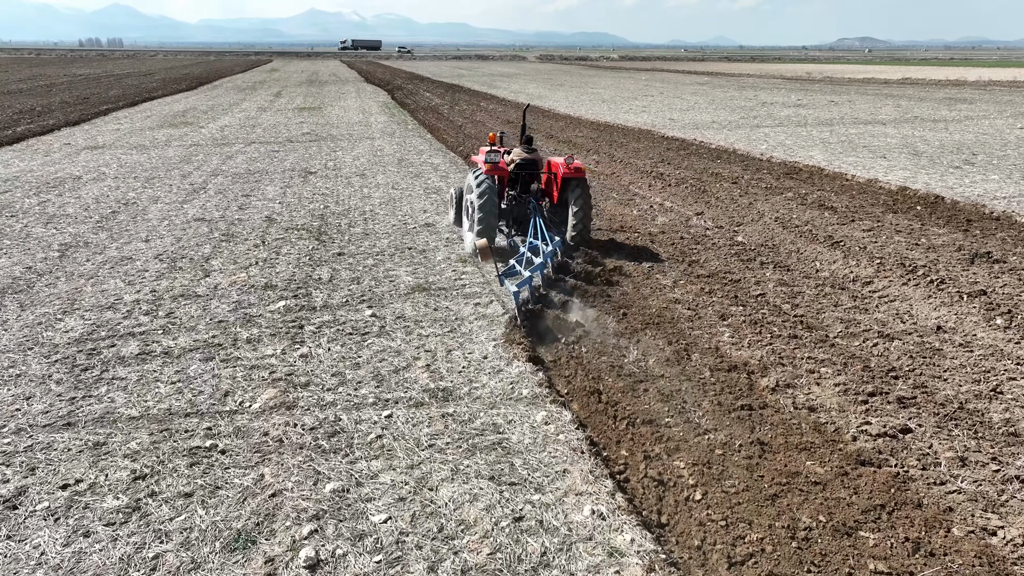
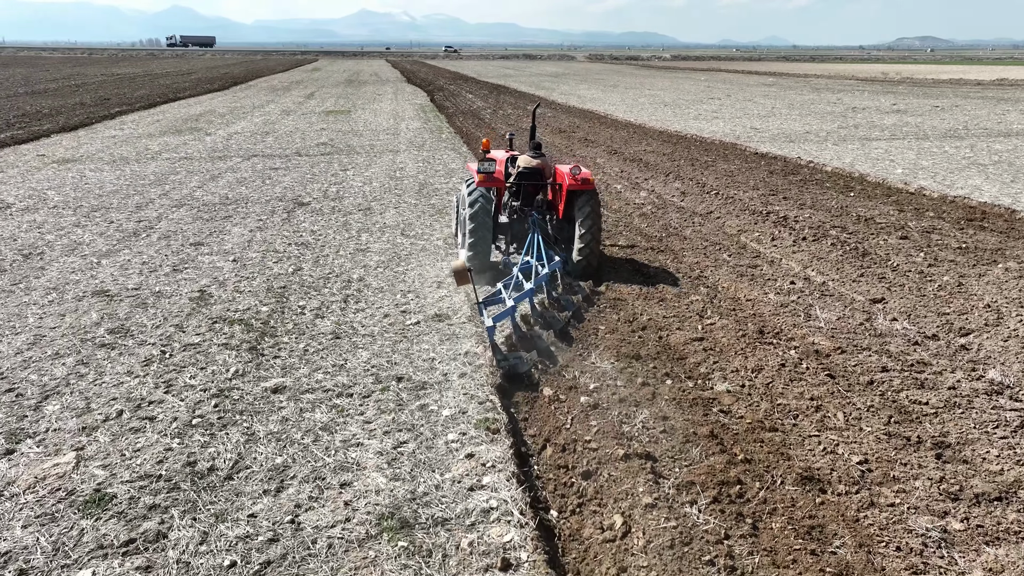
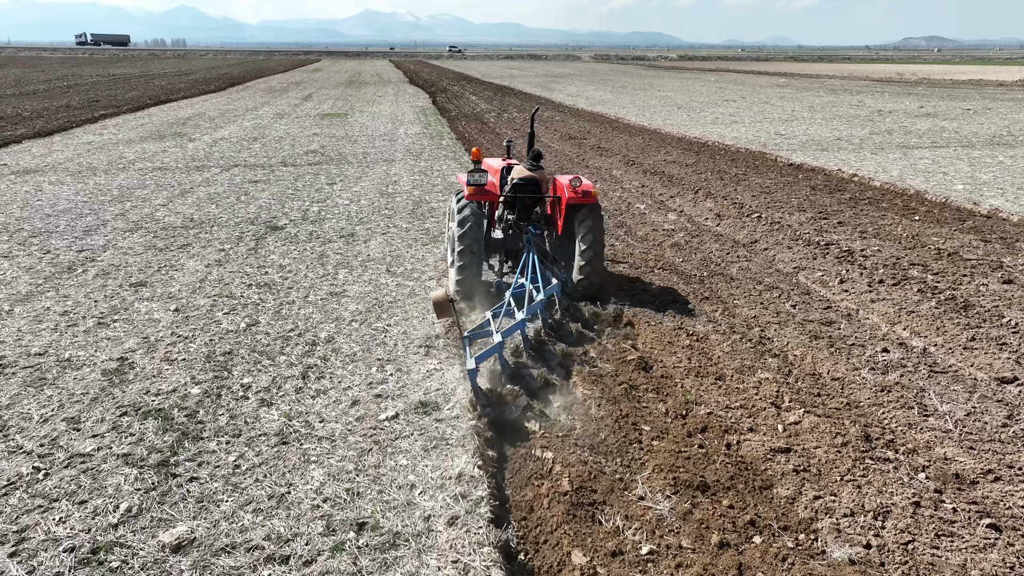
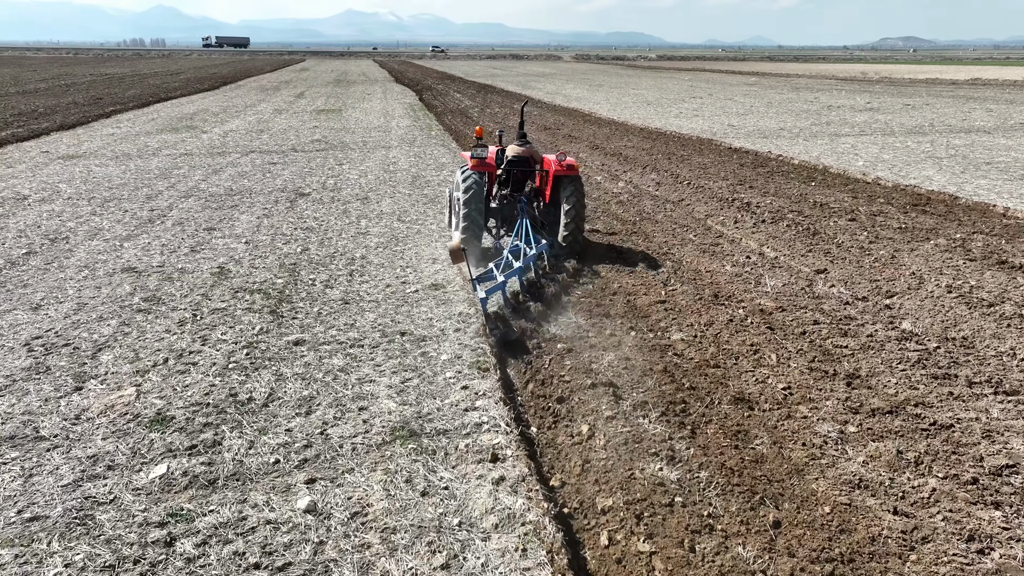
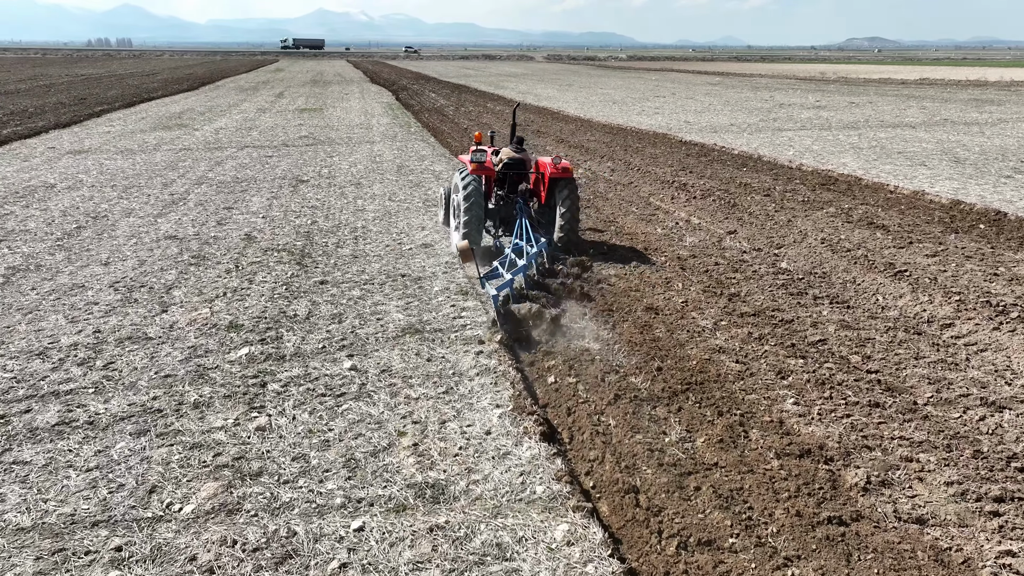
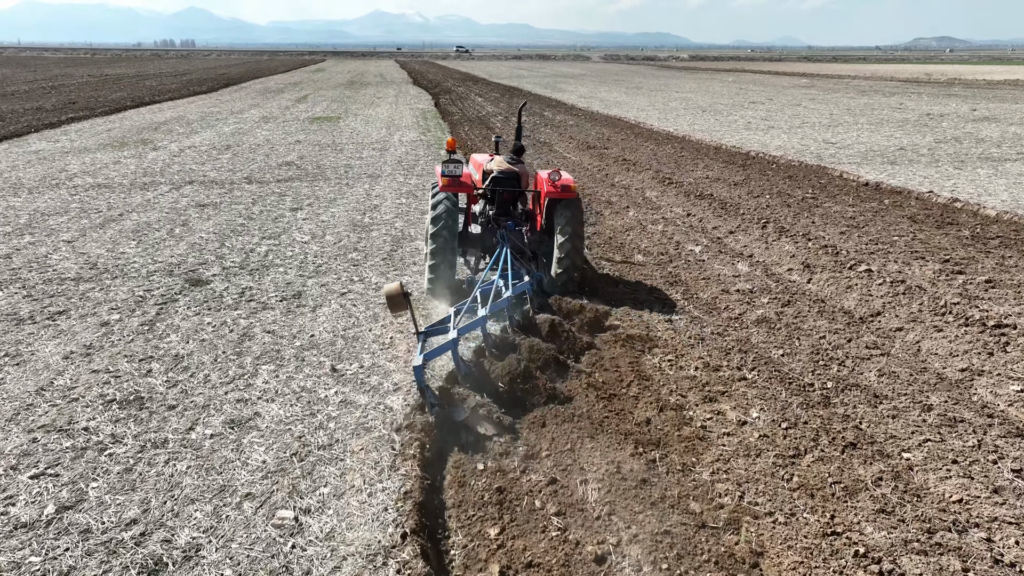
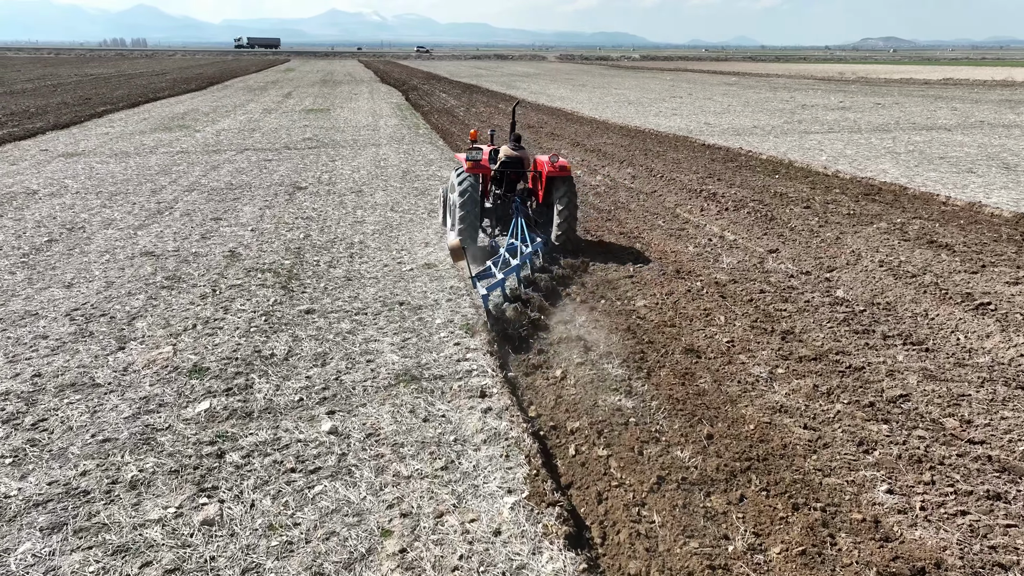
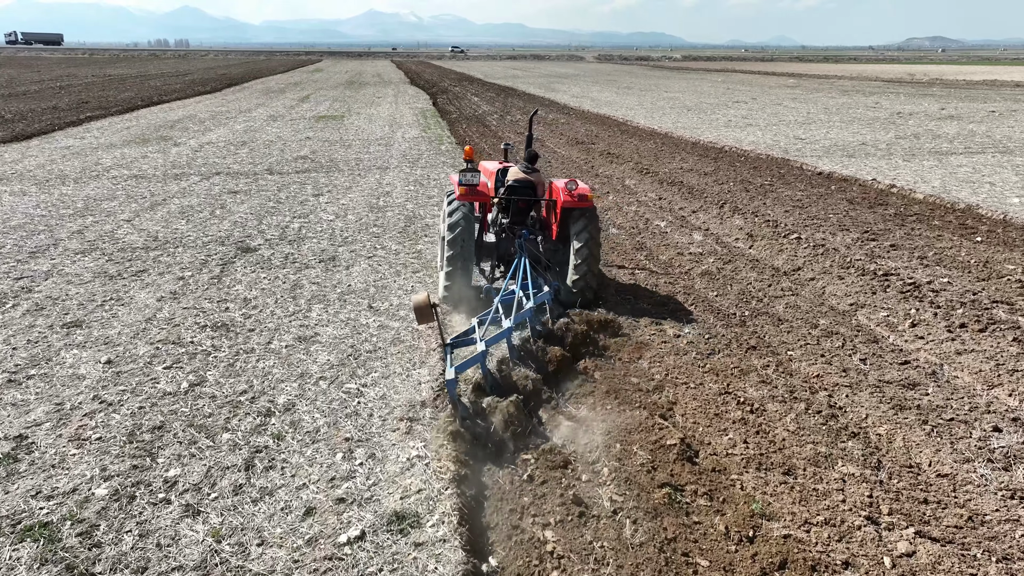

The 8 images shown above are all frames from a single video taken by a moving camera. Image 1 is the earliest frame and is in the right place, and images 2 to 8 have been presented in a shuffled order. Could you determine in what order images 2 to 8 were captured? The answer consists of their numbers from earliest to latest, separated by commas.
5, 7, 4, 2, 3, 8, 6
